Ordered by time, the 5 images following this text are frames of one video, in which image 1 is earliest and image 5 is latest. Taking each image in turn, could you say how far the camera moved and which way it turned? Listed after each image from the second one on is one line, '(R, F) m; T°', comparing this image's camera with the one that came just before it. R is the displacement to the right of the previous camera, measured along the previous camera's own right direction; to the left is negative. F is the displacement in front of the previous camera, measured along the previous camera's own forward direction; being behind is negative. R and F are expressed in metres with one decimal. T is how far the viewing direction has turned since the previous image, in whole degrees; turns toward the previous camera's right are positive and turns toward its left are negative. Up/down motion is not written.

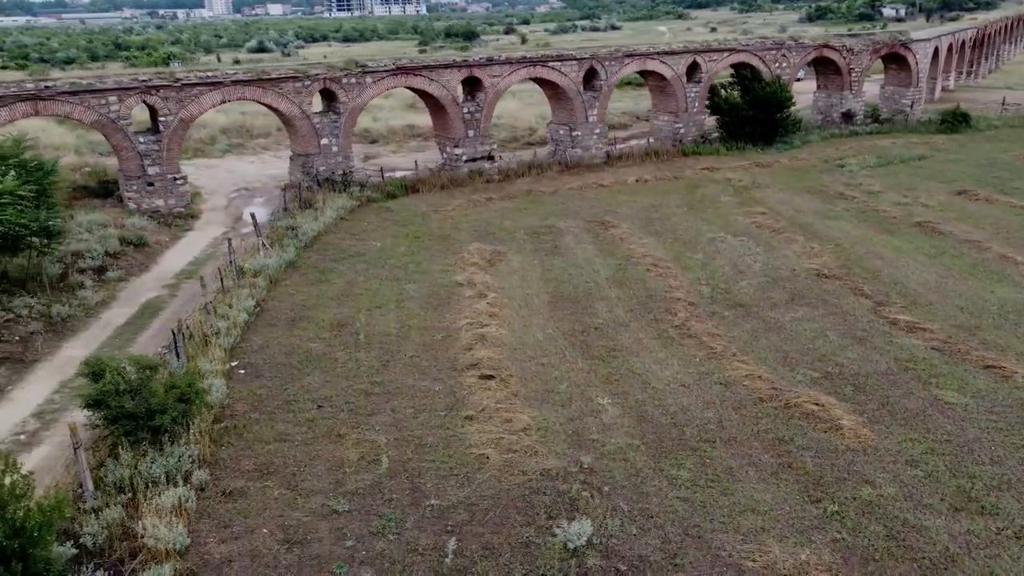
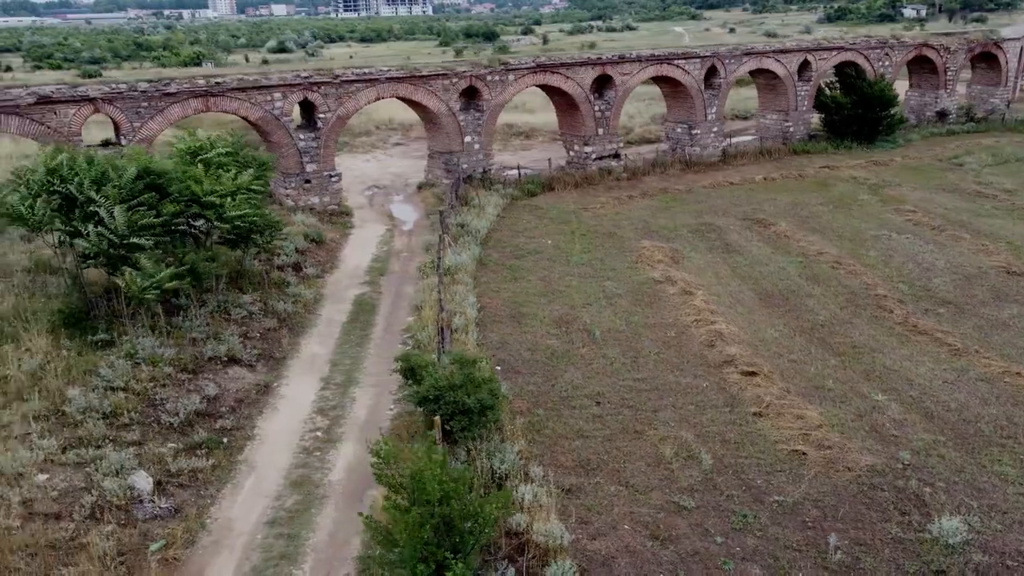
(-2.7, +0.1) m; 0°
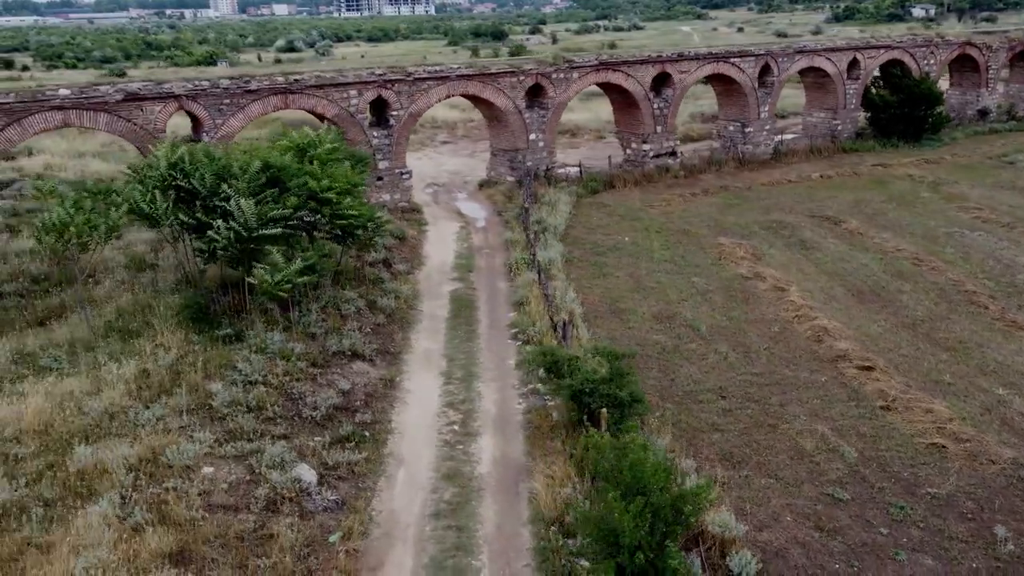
(-1.2, 0.0) m; 0°
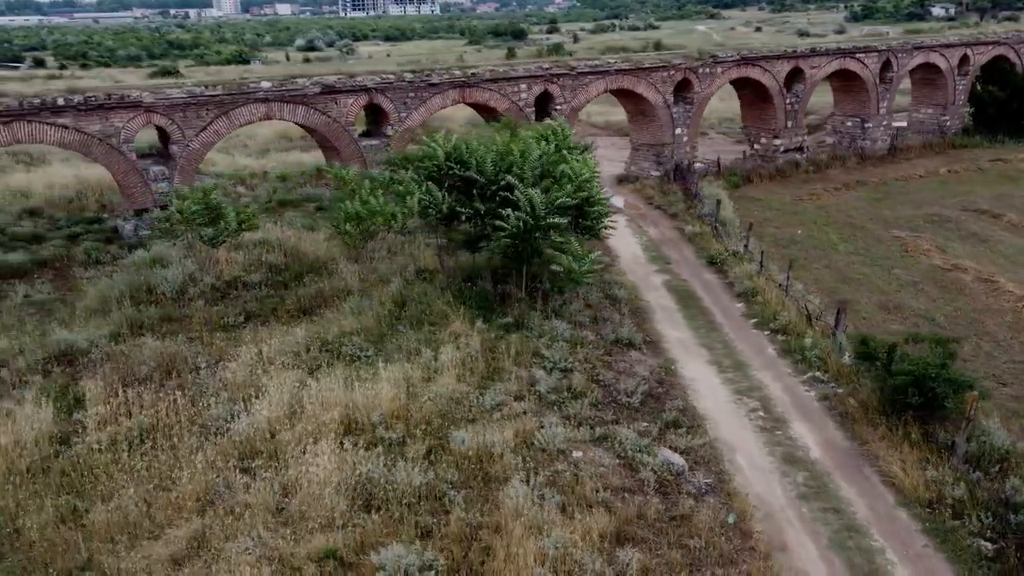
(-2.8, 0.0) m; 0°
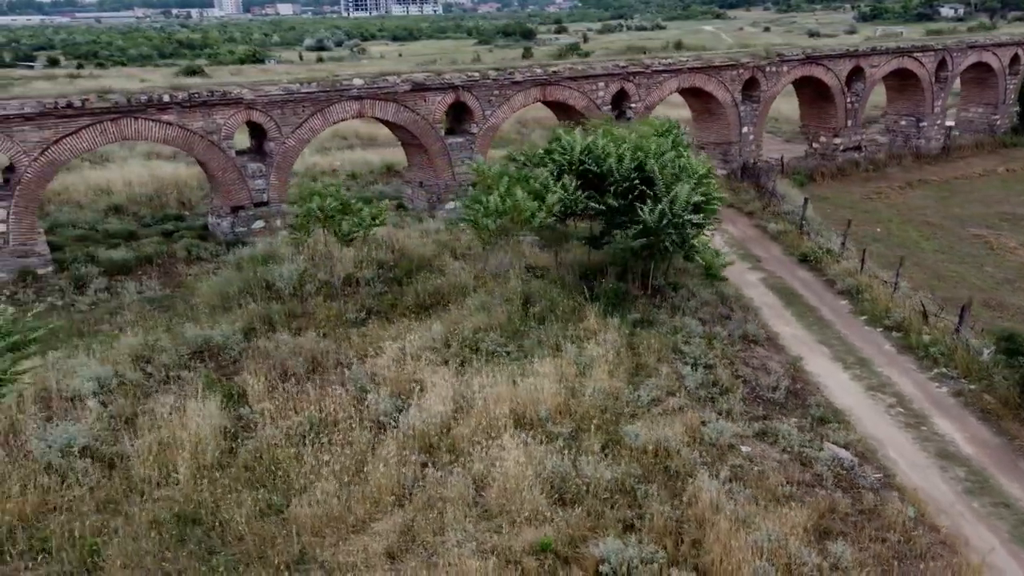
(-1.3, 0.0) m; 0°
